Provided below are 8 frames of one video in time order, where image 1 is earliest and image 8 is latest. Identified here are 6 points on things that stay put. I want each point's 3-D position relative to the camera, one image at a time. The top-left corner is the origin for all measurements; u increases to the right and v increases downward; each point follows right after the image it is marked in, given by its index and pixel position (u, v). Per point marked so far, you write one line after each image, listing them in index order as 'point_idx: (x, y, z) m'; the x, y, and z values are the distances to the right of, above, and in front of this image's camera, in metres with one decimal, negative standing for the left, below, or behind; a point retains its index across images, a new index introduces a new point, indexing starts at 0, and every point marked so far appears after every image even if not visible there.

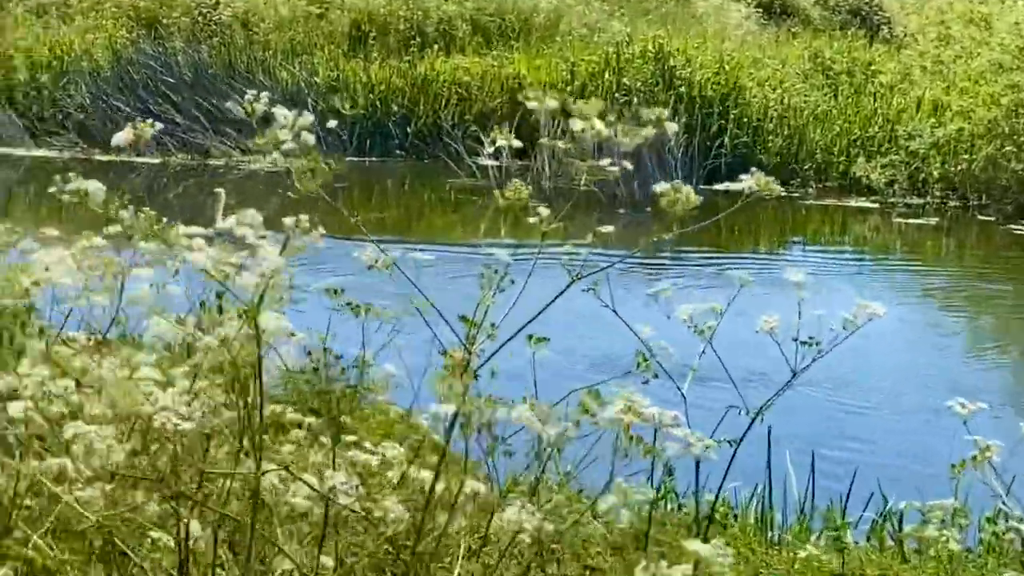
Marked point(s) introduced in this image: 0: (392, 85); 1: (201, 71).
0: (-0.6, +1.0, +7.1) m
1: (-1.5, +1.0, +6.7) m
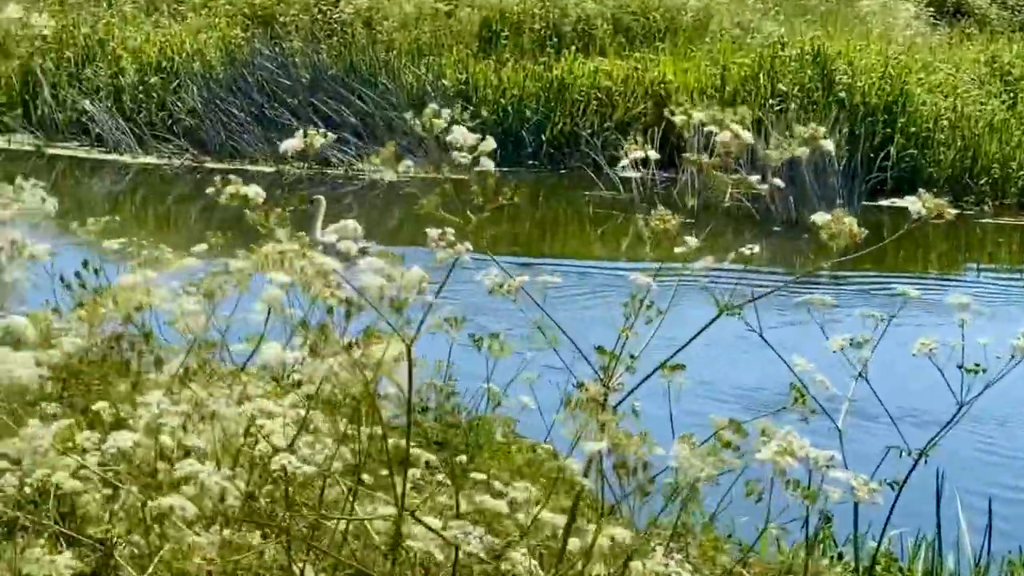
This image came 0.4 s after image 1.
0: (+0.1, +0.9, +6.5) m
1: (-0.8, +0.9, +6.2) m
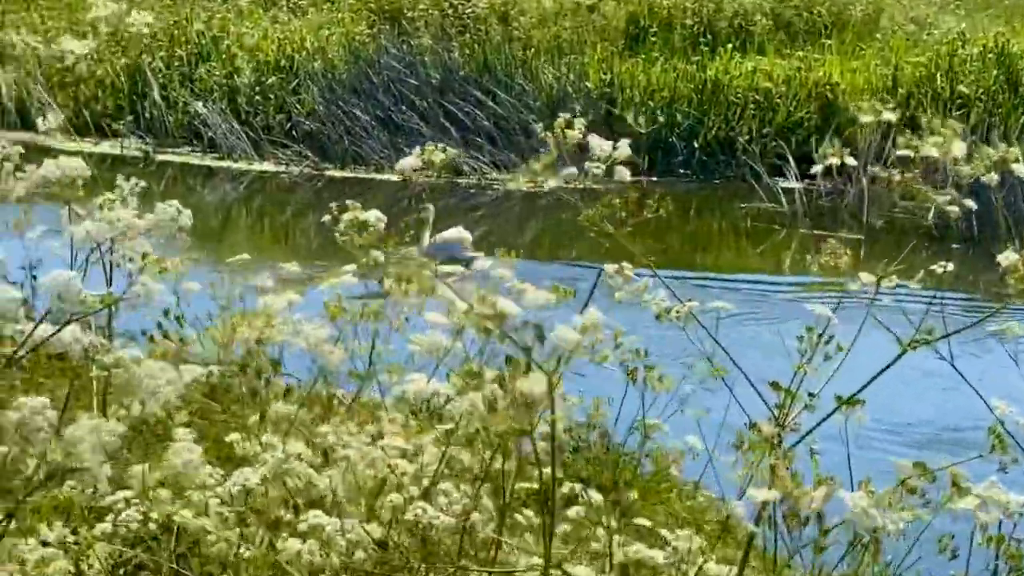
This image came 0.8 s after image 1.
0: (+0.7, +0.8, +5.9) m
1: (-0.2, +0.9, +5.7) m
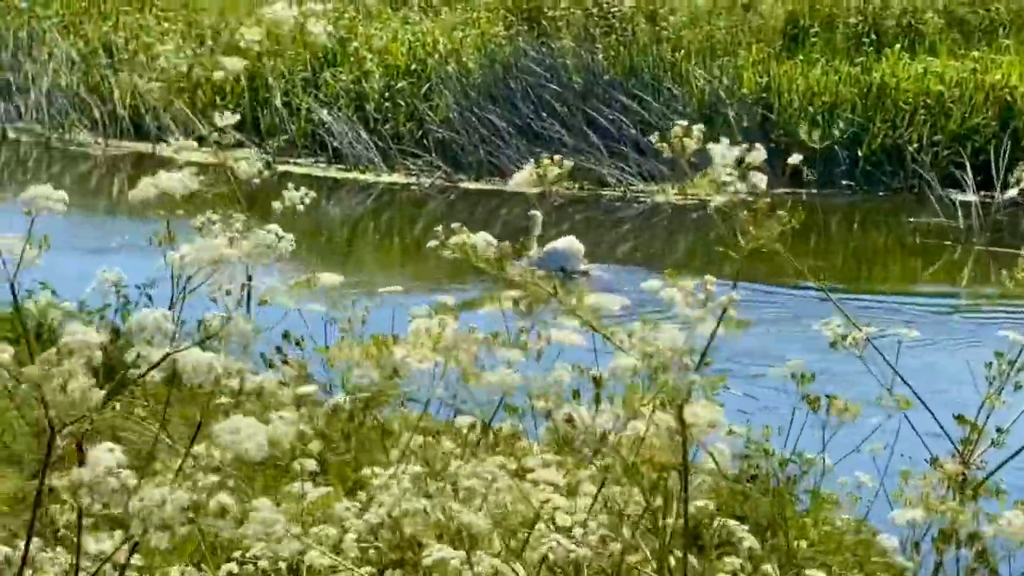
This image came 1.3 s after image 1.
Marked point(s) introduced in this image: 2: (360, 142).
0: (+1.2, +0.7, +5.4) m
1: (+0.3, +0.8, +5.2) m
2: (-0.6, +0.5, +5.2) m
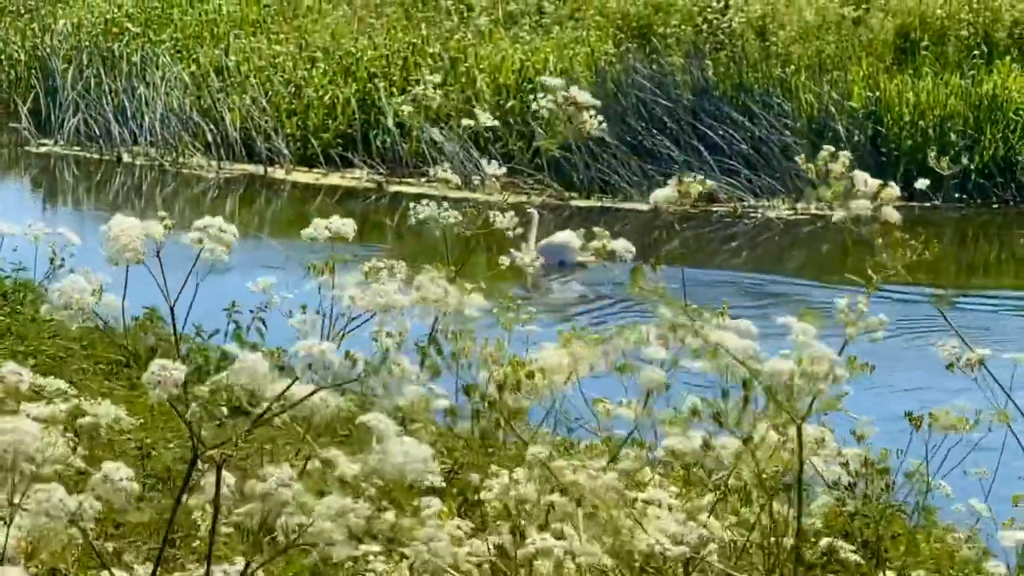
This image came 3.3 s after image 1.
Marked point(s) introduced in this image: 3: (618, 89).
0: (+1.7, +0.7, +5.4) m
1: (+0.7, +0.7, +5.2) m
2: (-0.2, +0.5, +5.2) m
3: (+0.4, +0.7, +5.2) m
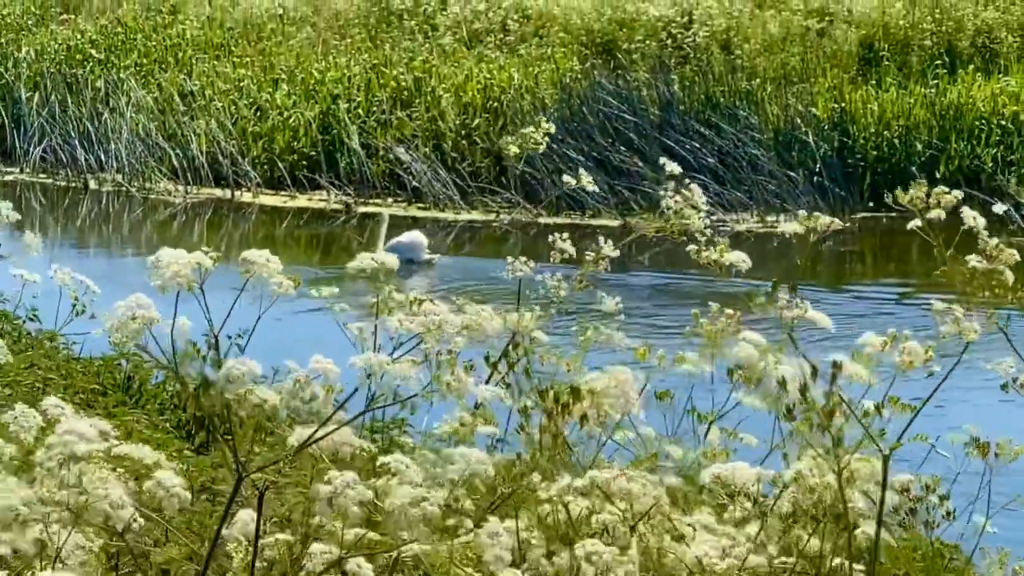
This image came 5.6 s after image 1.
0: (+1.5, +0.6, +5.4) m
1: (+0.6, +0.7, +5.2) m
2: (-0.3, +0.4, +5.2) m
3: (+0.3, +0.7, +5.2) m
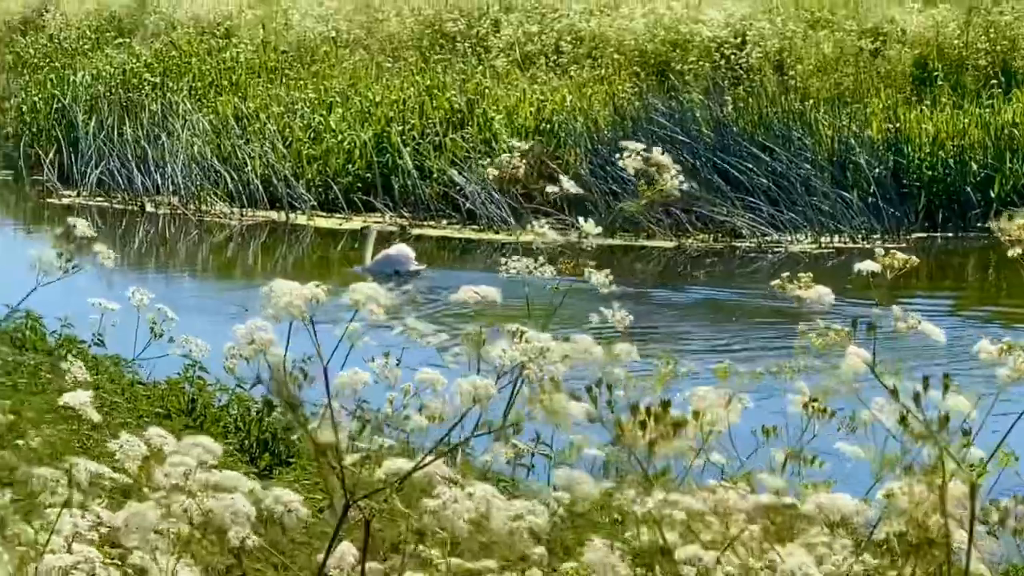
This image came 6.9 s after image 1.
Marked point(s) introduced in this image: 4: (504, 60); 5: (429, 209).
0: (+1.7, +0.6, +5.3) m
1: (+0.8, +0.6, +5.2) m
2: (-0.1, +0.3, +5.2) m
3: (+0.5, +0.6, +5.2) m
4: (0.0, +1.0, +6.1) m
5: (-0.3, +0.3, +5.2) m
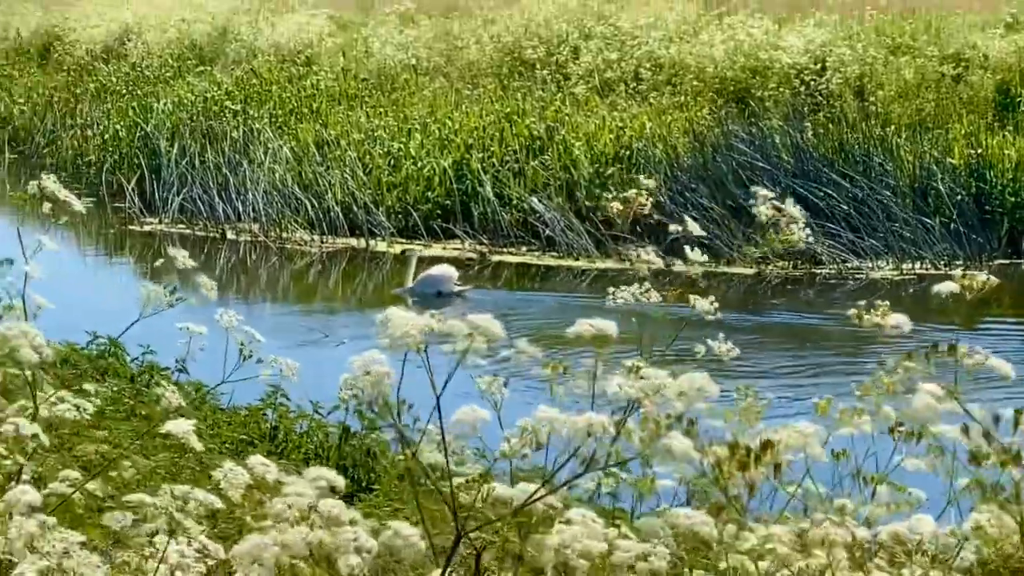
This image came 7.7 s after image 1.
0: (+2.0, +0.5, +5.3) m
1: (+1.1, +0.5, +5.2) m
2: (+0.2, +0.2, +5.2) m
3: (+0.8, +0.5, +5.2) m
4: (+0.3, +0.9, +6.1) m
5: (0.0, +0.2, +5.2) m
